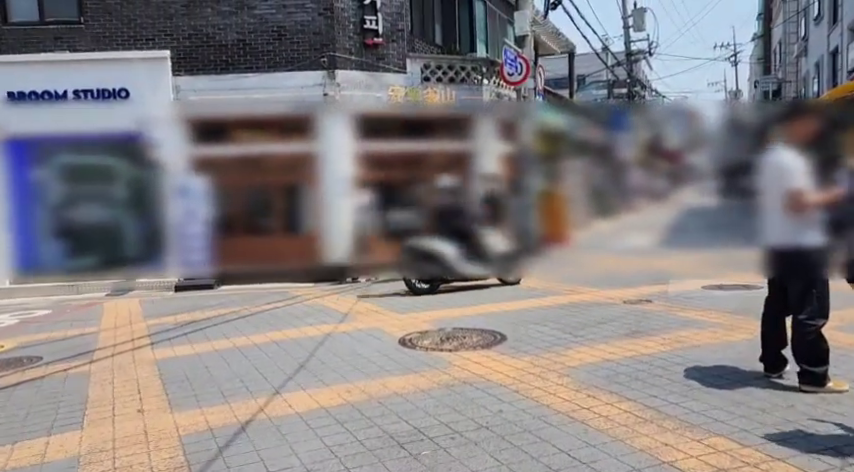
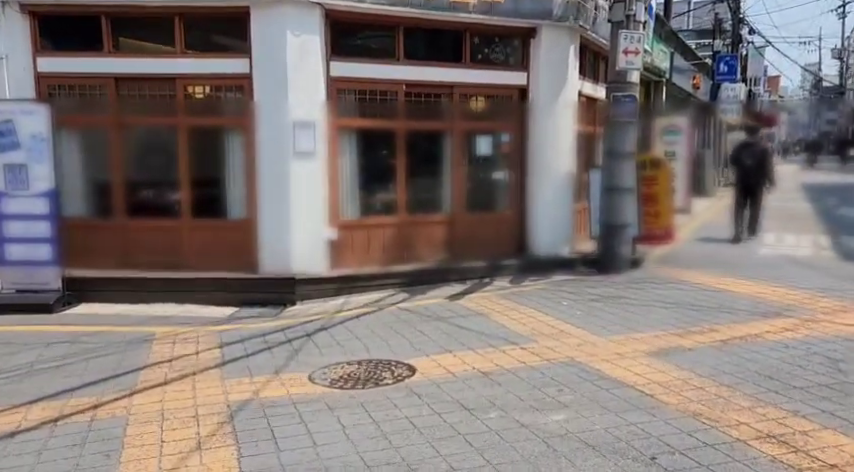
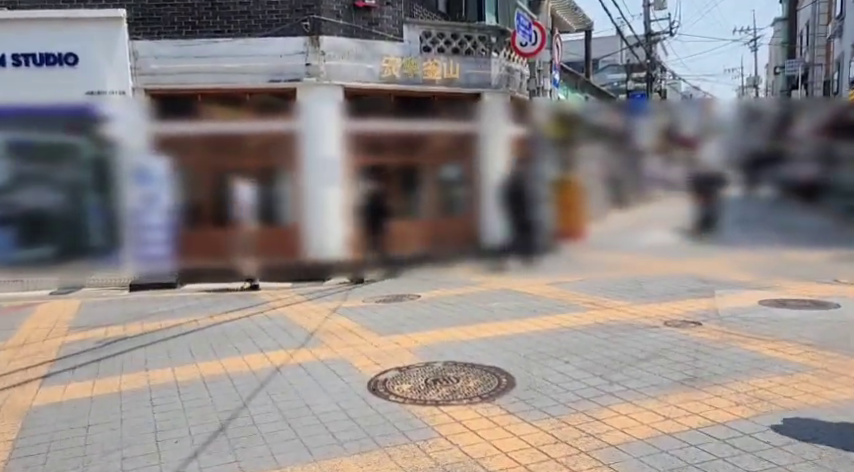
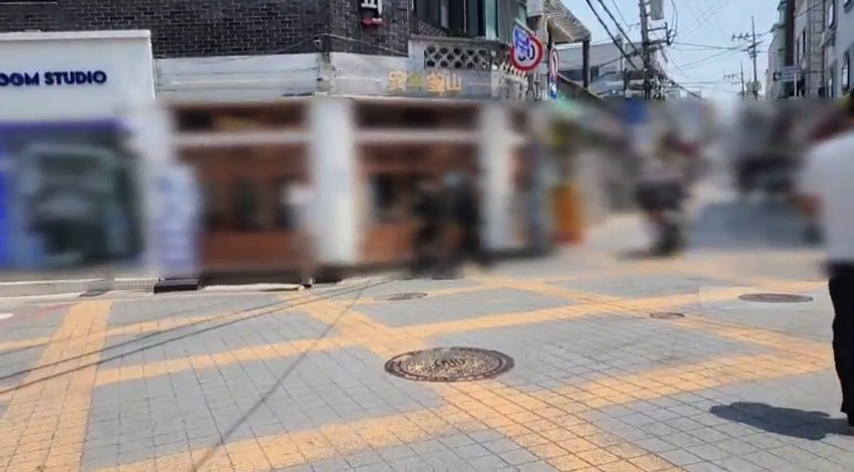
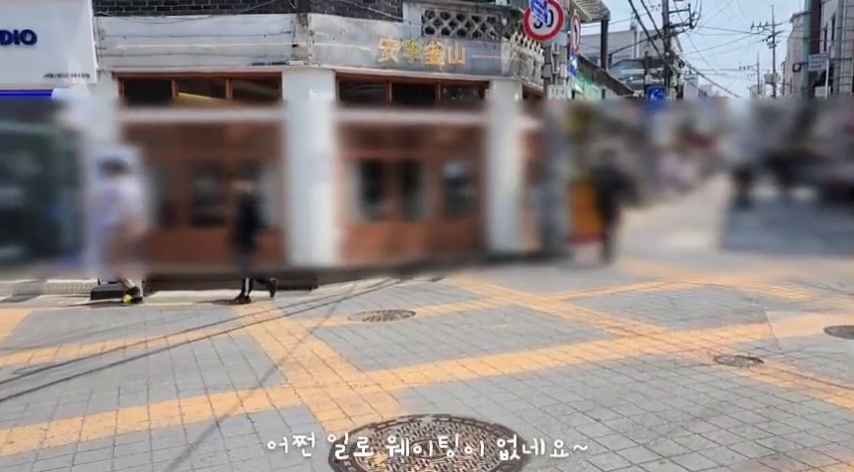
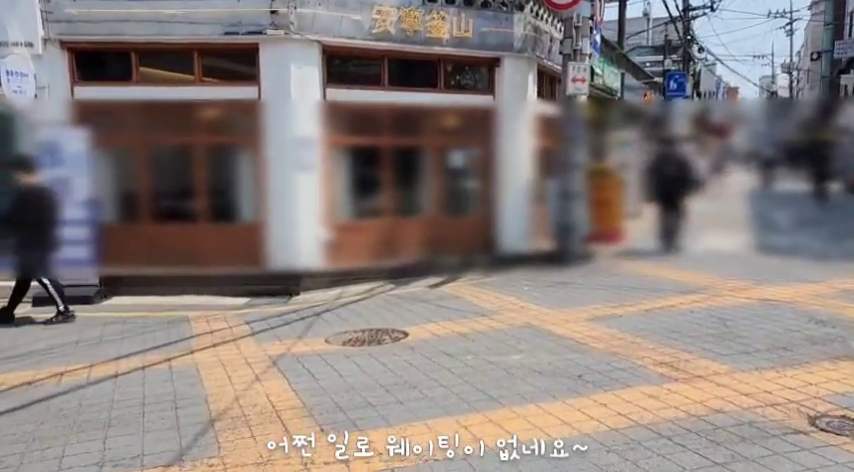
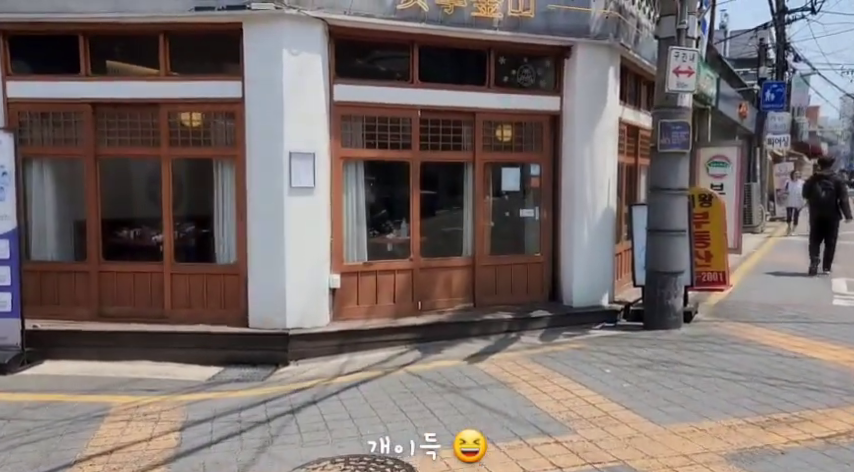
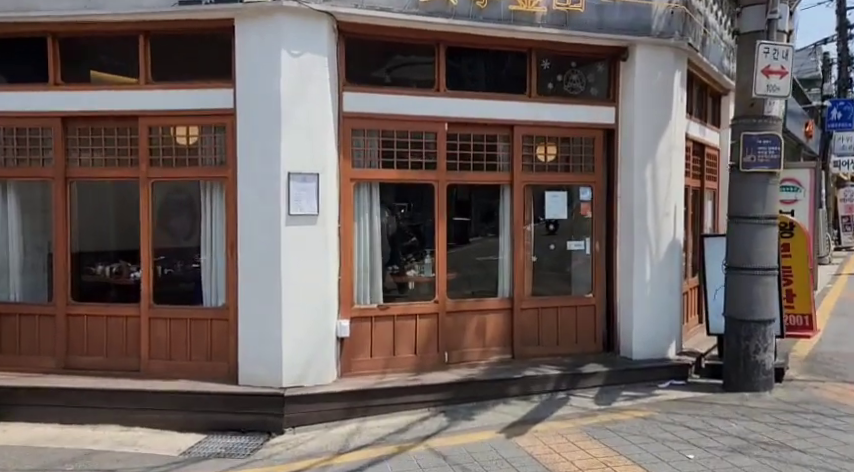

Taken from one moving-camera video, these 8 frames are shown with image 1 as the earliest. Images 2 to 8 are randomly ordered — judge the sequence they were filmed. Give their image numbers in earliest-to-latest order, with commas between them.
4, 3, 5, 6, 2, 7, 8
